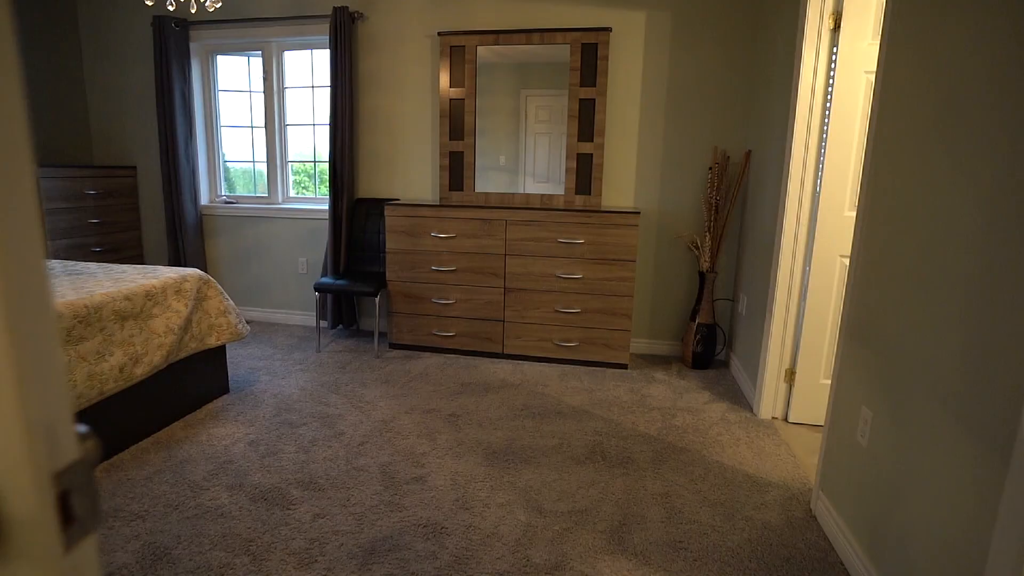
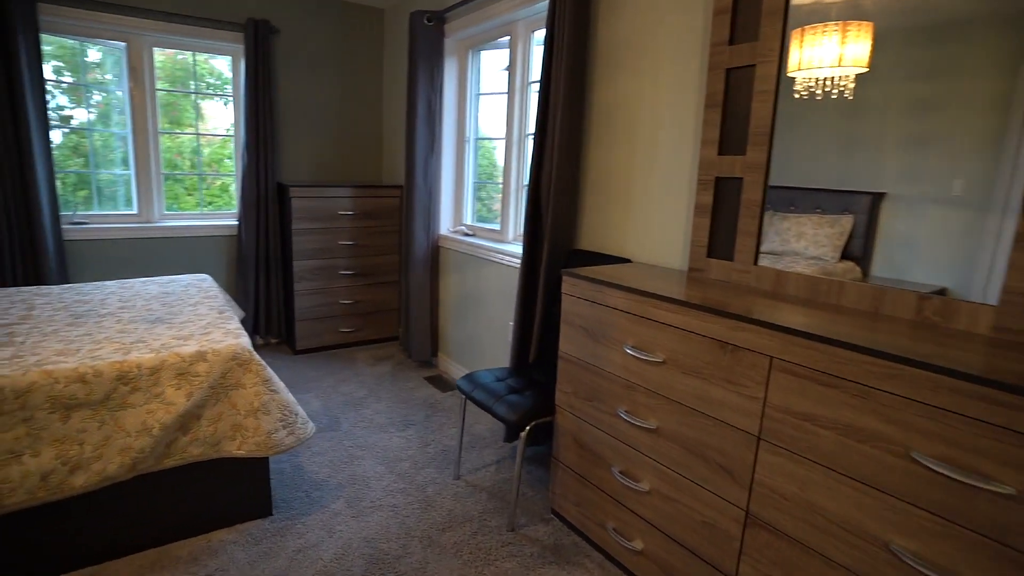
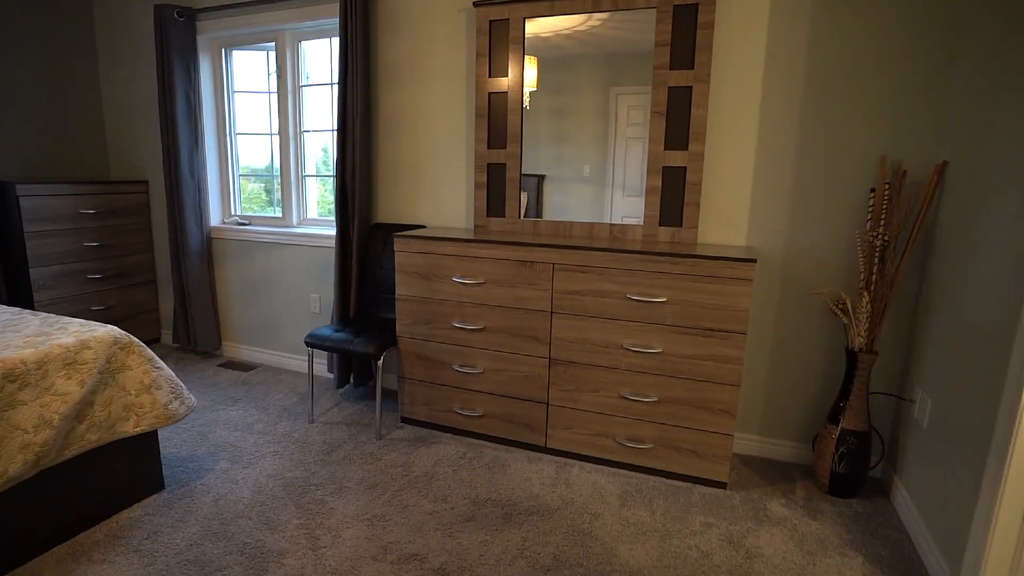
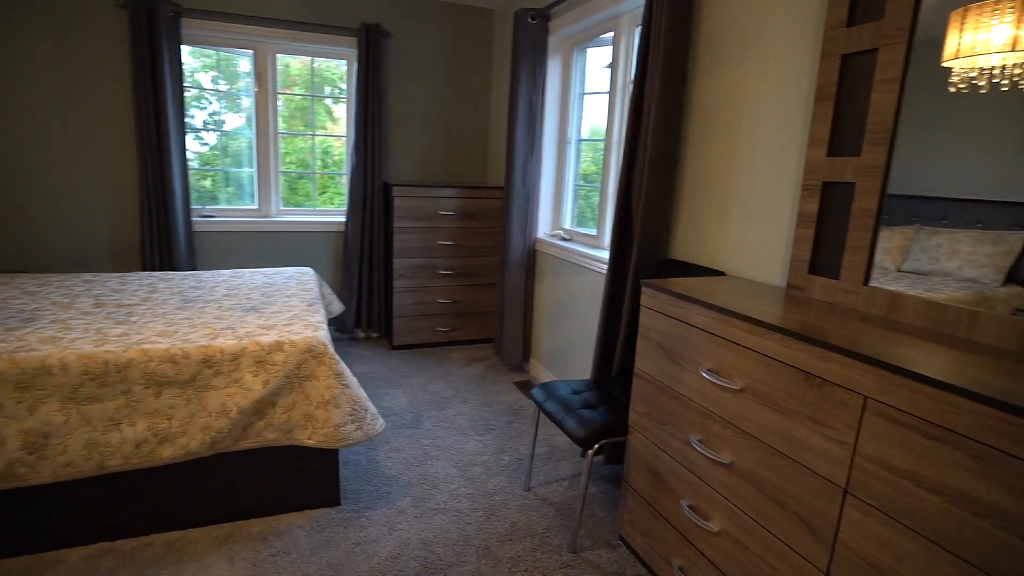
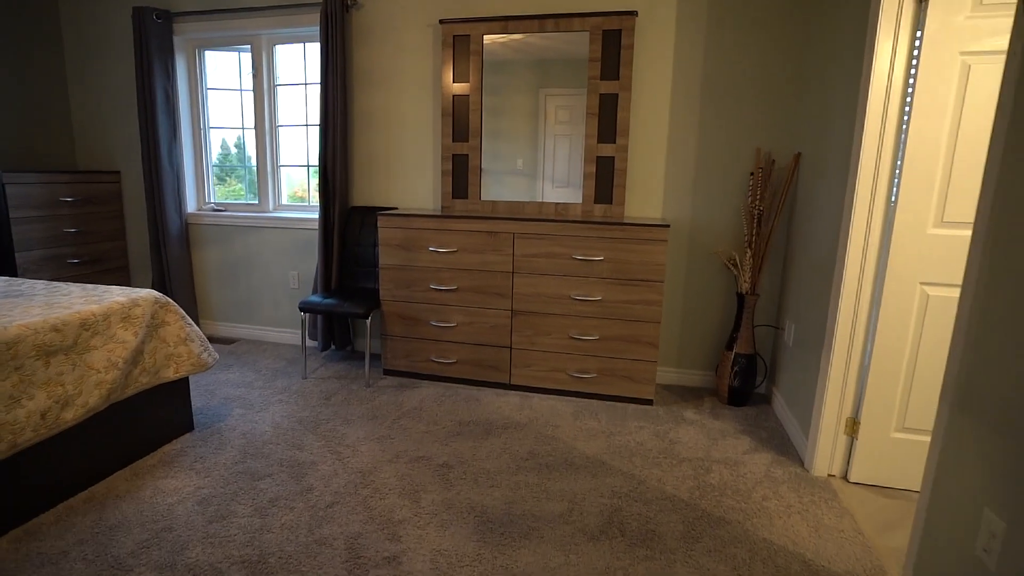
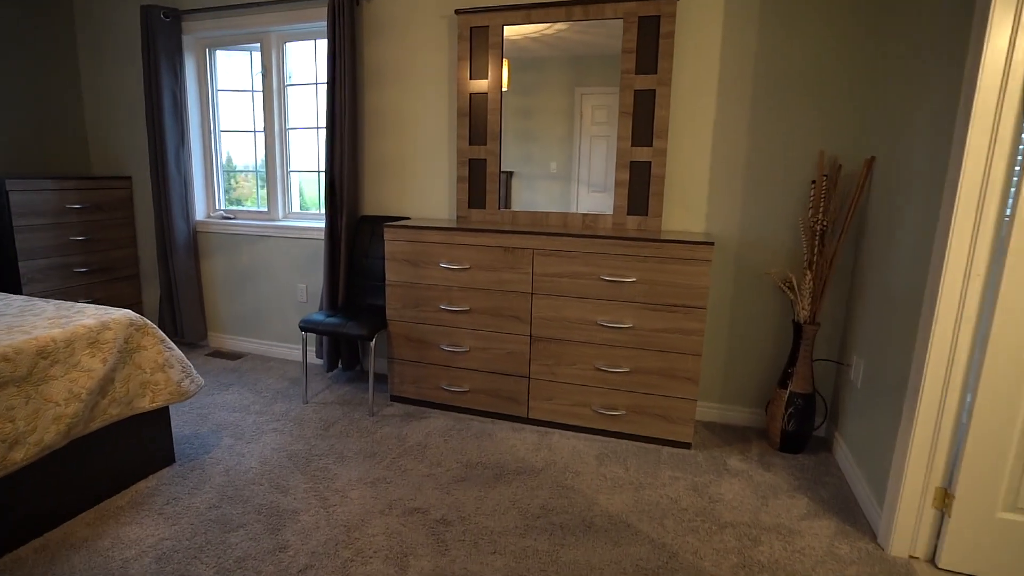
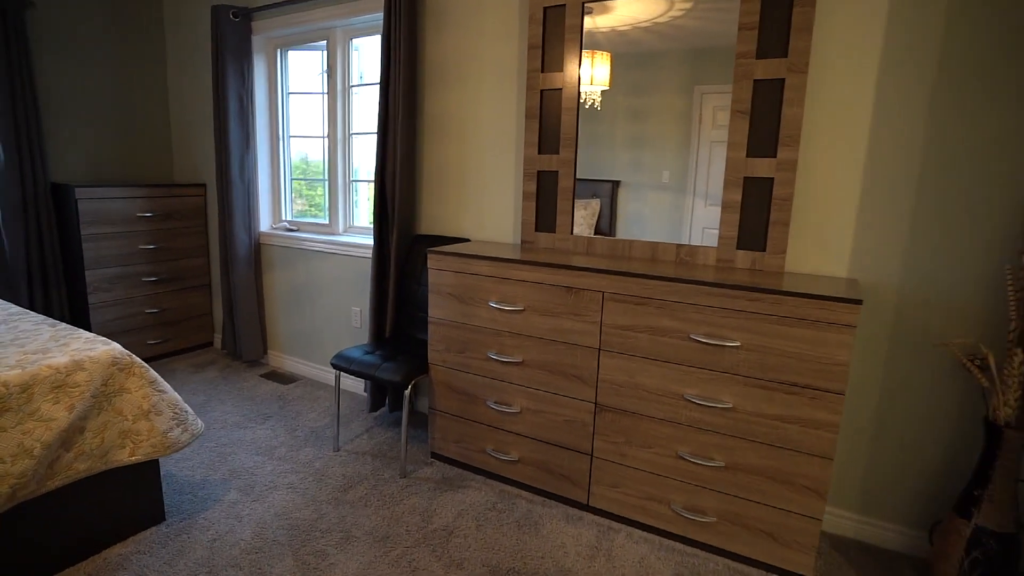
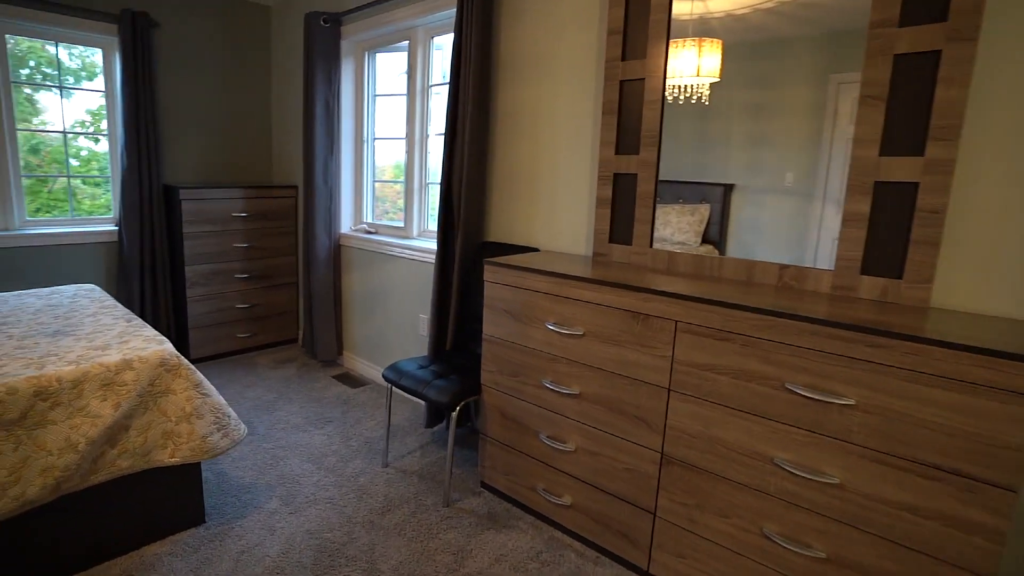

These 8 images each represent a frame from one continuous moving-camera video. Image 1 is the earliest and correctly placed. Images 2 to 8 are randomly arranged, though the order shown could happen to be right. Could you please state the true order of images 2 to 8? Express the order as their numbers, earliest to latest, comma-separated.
5, 6, 3, 7, 8, 2, 4
